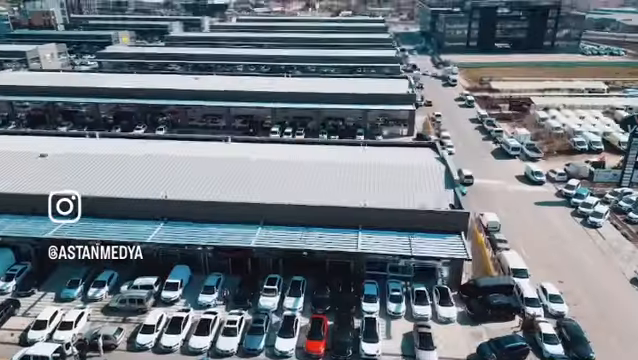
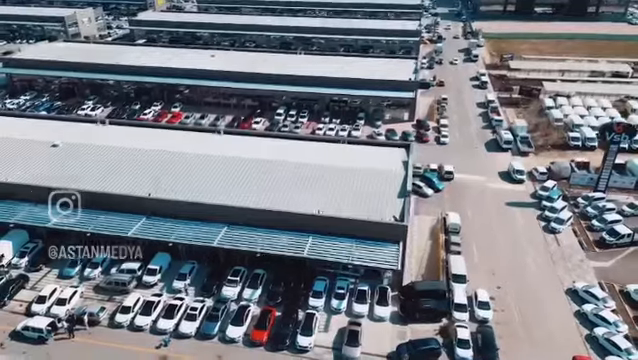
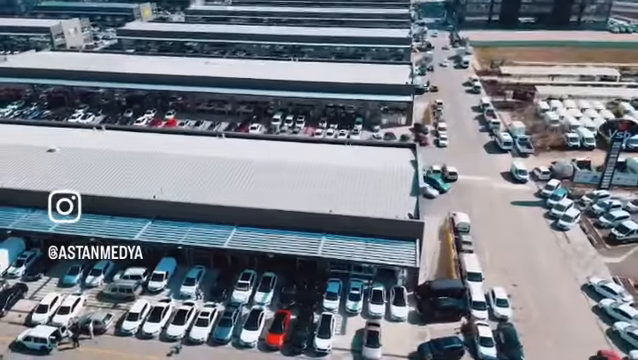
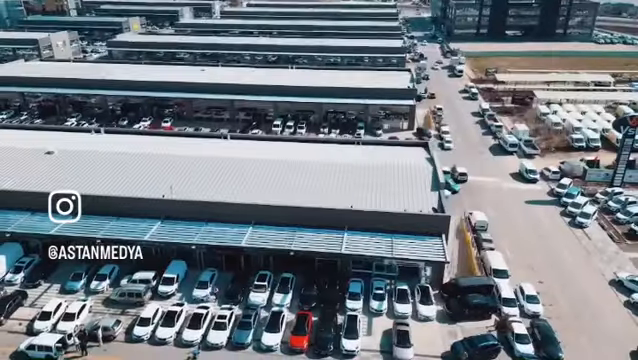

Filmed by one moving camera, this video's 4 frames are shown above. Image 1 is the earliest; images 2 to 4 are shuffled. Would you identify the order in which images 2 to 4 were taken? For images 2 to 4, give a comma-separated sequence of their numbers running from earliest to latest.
4, 3, 2
